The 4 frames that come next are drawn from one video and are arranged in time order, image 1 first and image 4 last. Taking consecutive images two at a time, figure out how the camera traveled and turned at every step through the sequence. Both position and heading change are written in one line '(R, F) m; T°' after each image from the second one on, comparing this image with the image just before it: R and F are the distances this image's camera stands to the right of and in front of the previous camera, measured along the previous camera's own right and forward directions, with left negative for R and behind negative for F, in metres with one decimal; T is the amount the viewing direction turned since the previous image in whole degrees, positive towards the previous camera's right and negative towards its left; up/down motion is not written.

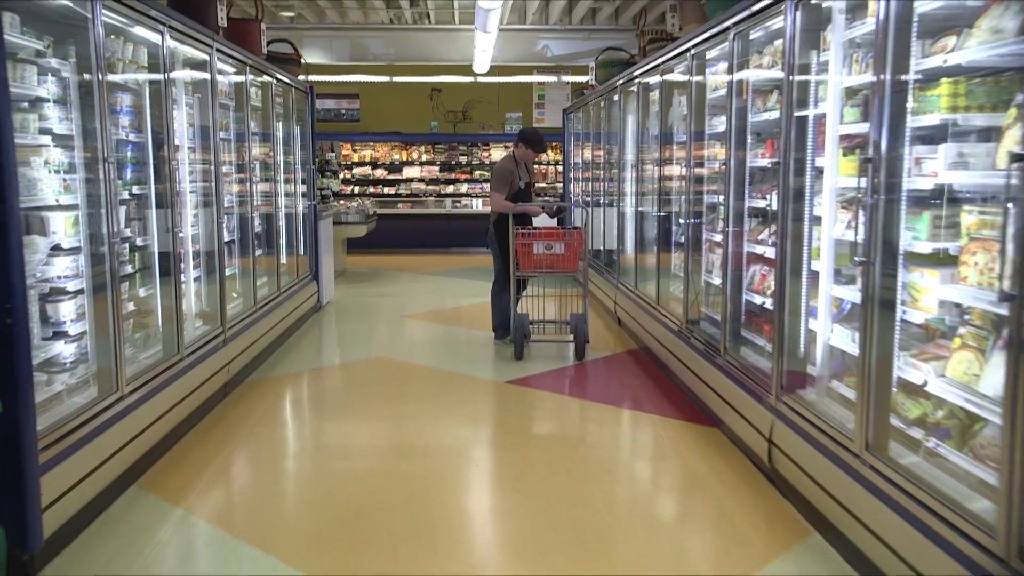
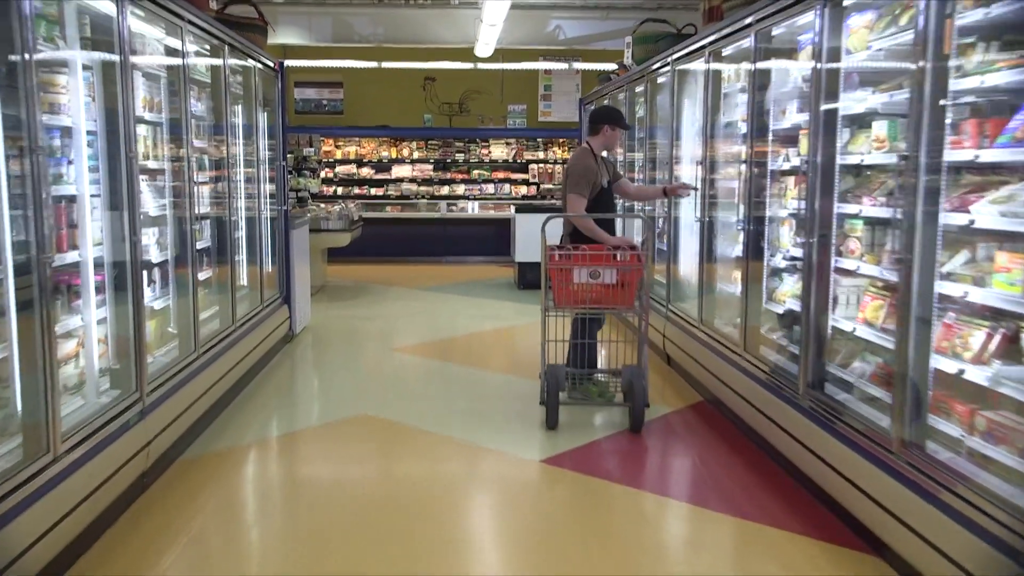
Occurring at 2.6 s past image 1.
(-0.2, +1.3) m; +1°
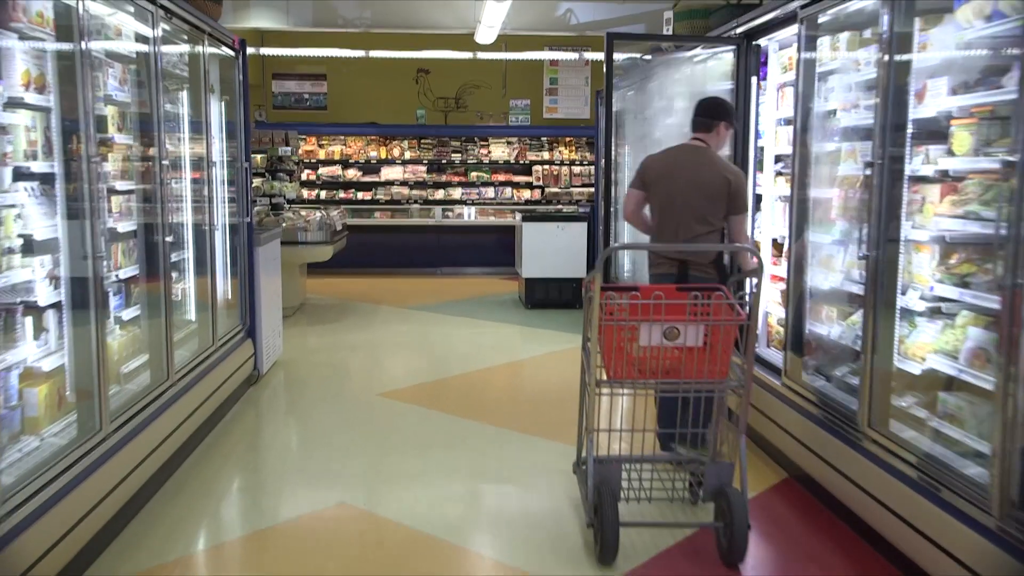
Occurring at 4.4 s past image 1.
(-0.1, +1.1) m; +1°
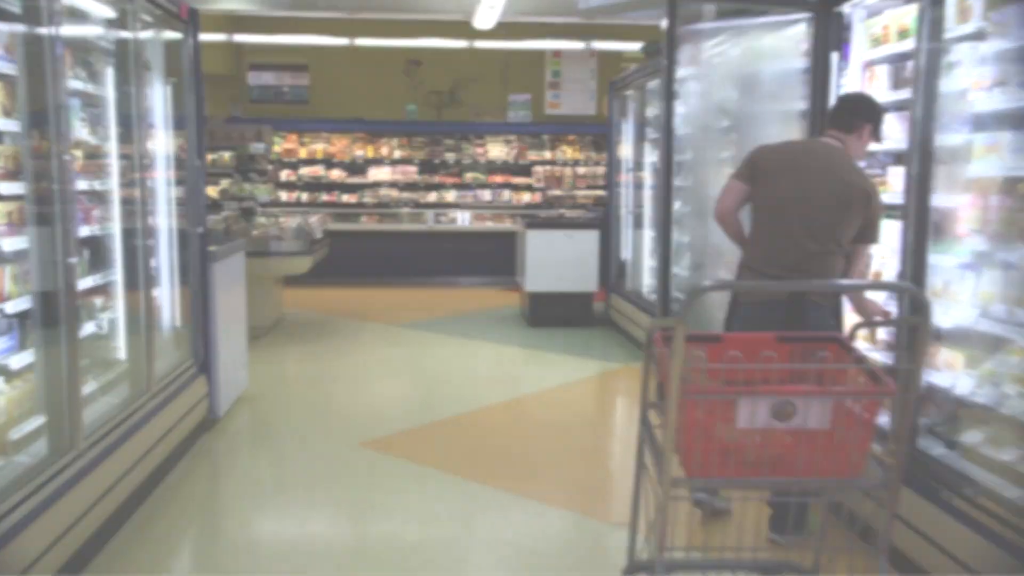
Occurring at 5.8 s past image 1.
(-0.1, +0.9) m; +1°
